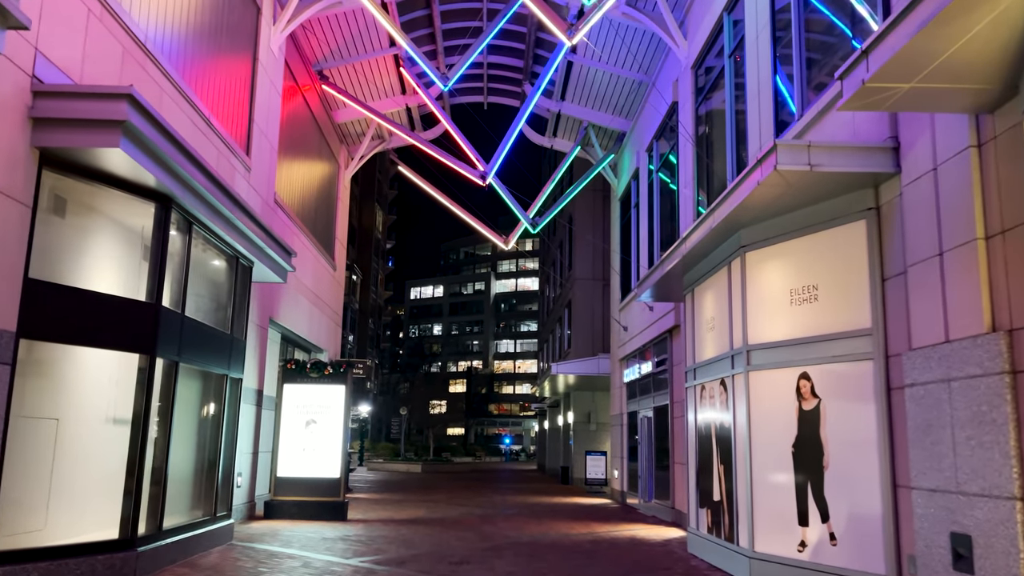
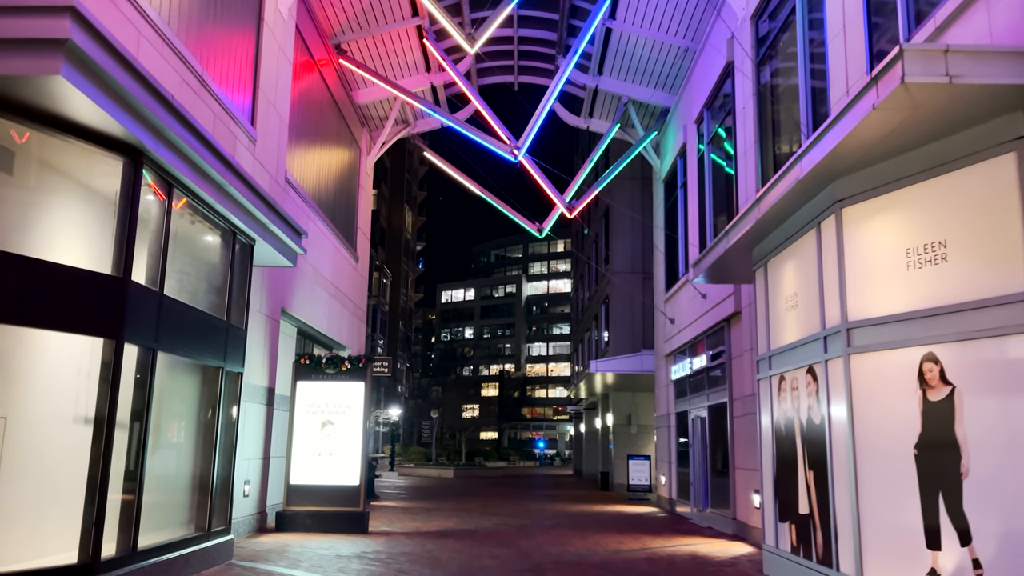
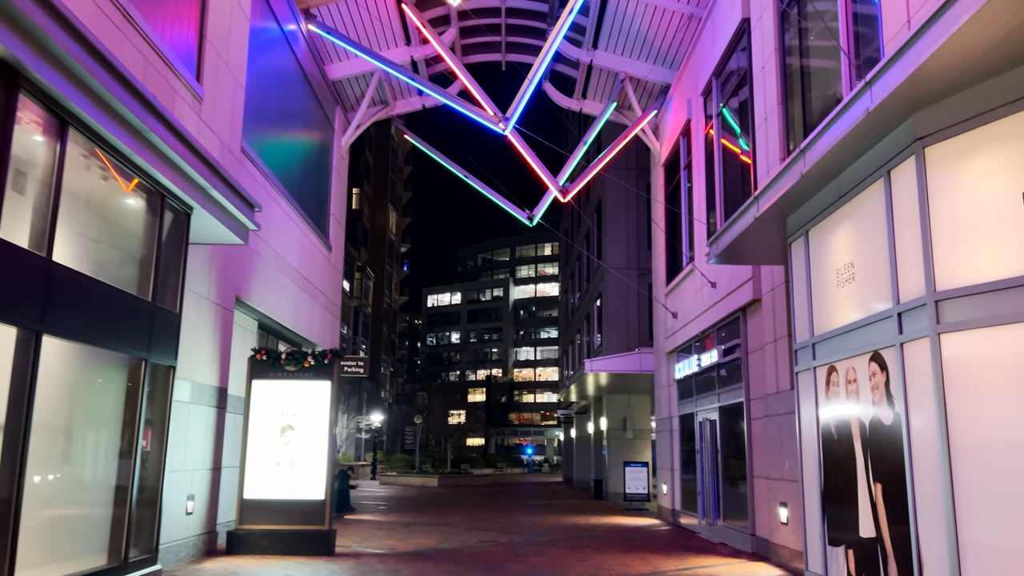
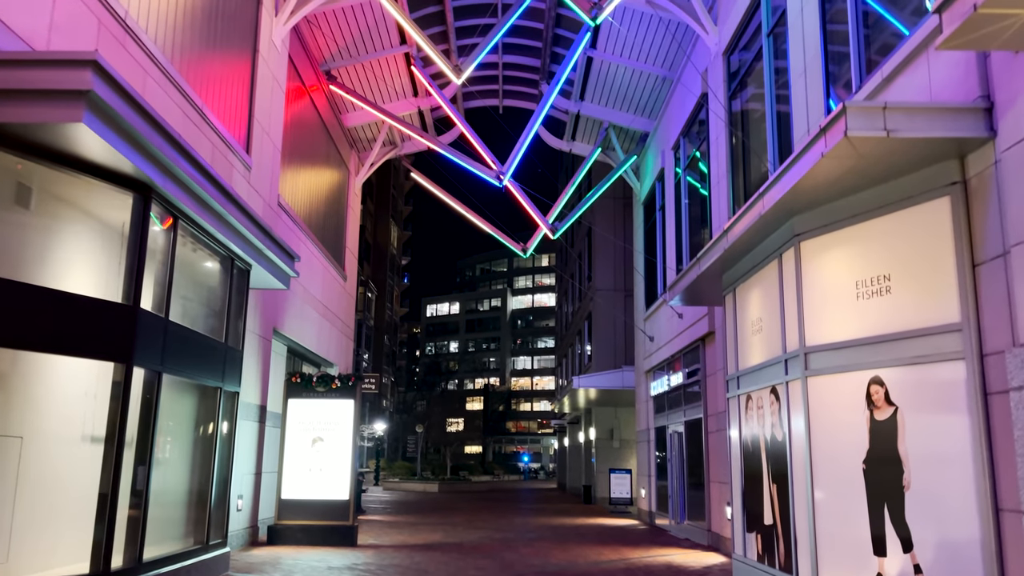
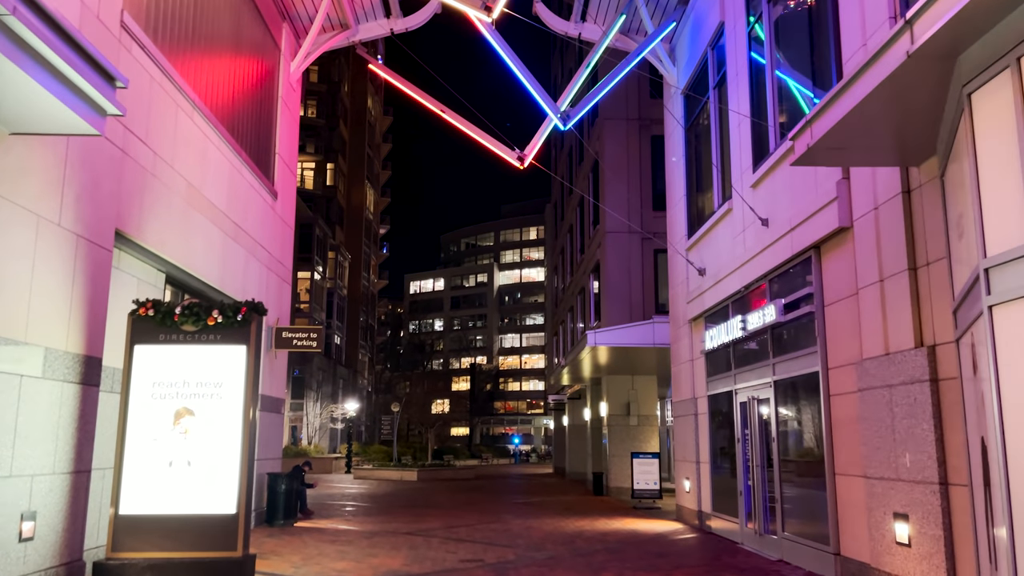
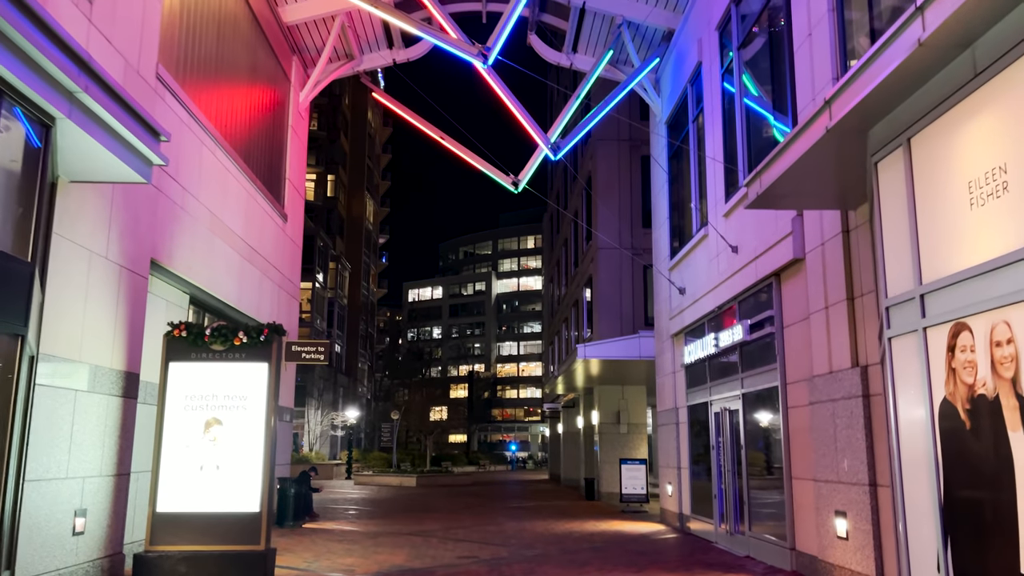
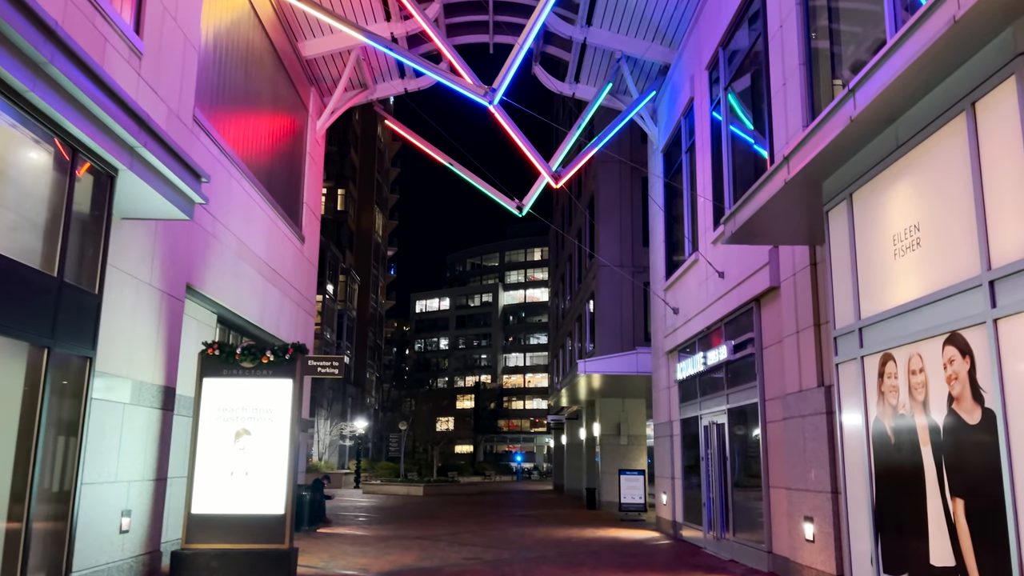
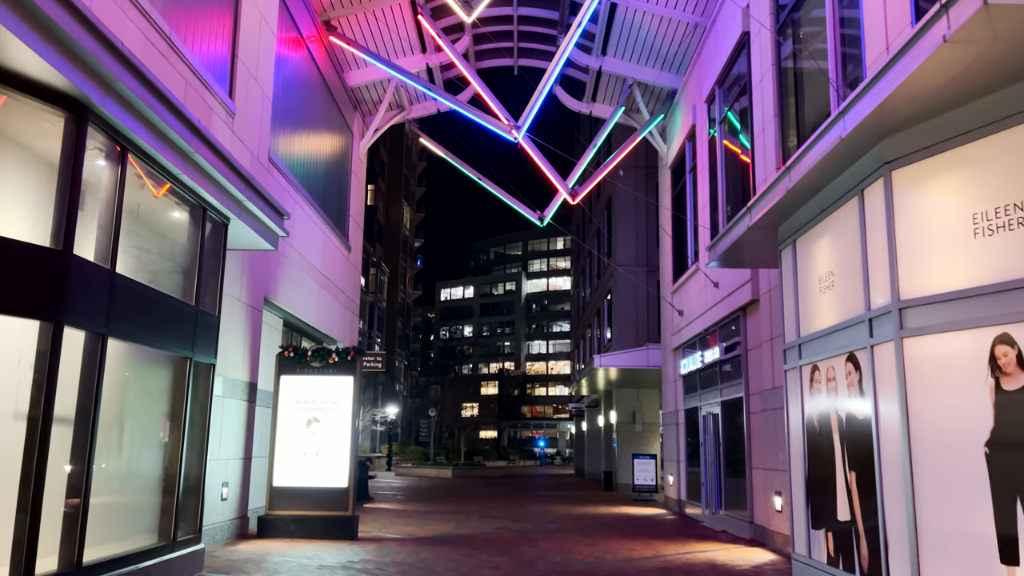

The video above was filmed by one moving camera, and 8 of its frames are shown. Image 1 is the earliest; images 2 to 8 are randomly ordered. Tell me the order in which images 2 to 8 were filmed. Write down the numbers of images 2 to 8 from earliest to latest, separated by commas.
4, 2, 8, 3, 7, 6, 5
